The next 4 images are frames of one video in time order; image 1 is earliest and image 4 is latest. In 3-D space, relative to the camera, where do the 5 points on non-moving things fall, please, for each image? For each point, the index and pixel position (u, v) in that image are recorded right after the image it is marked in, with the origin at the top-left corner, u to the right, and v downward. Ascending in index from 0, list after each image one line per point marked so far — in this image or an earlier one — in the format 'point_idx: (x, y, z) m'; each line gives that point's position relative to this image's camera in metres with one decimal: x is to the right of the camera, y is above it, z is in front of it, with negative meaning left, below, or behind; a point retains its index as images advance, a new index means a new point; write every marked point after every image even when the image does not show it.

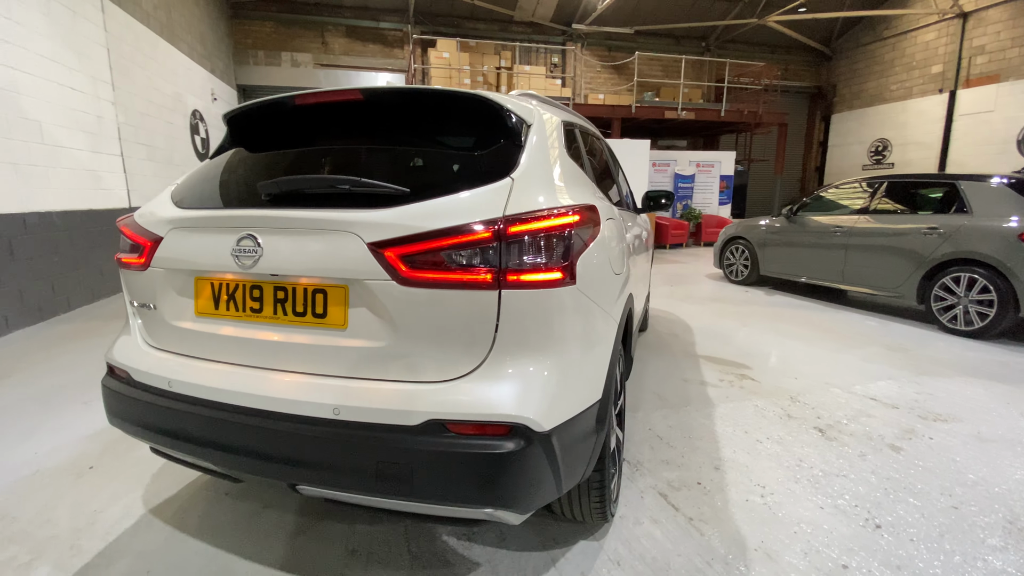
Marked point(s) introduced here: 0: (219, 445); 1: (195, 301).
0: (-0.8, -0.5, +1.4) m
1: (-1.0, 0.0, +1.4) m
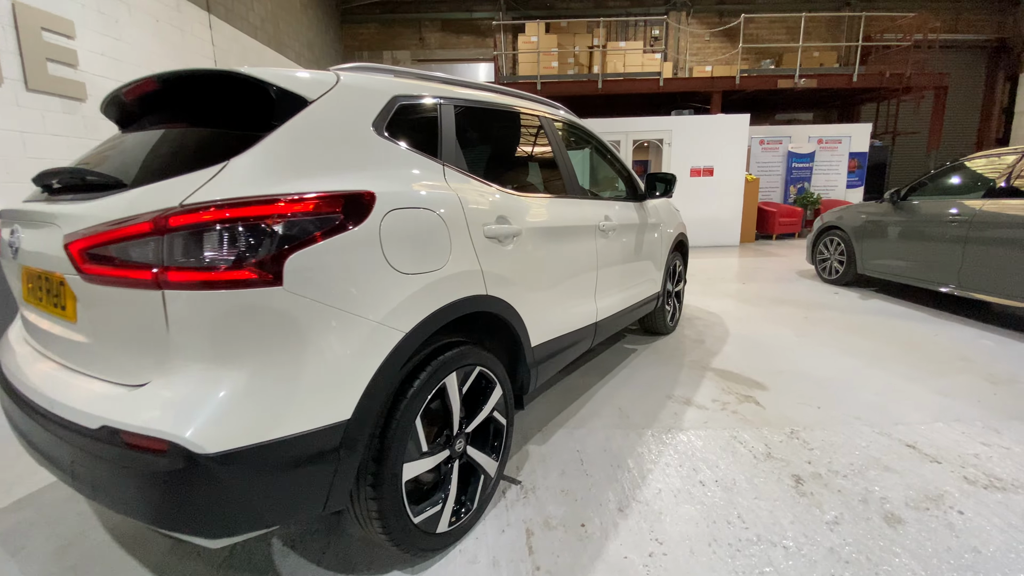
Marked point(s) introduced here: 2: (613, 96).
0: (-1.5, -0.4, +1.4) m
1: (-1.6, 0.0, +1.5) m
2: (+2.3, +4.4, +10.9) m
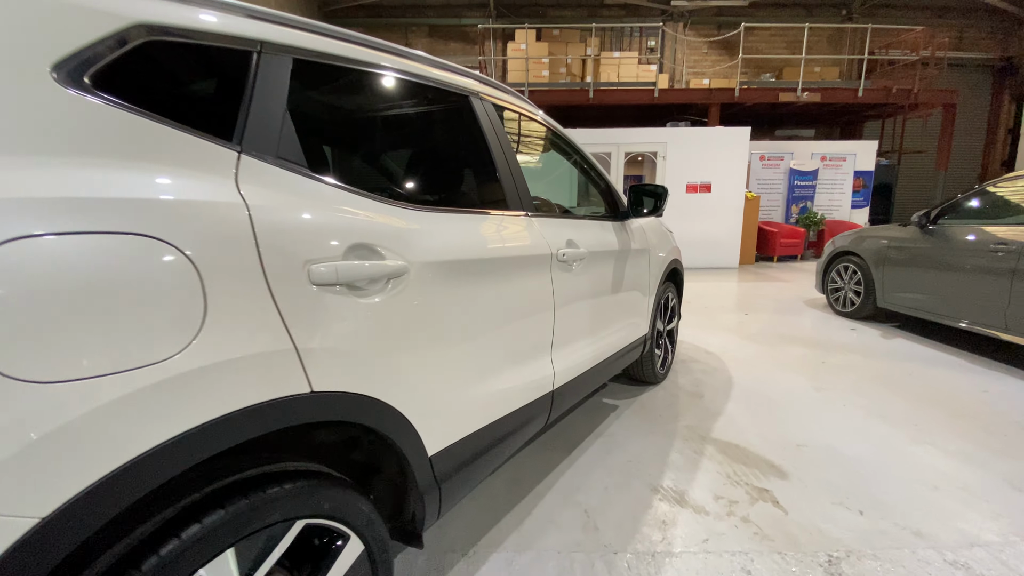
0: (-1.8, -0.6, +0.7) m
1: (-1.9, -0.1, +0.8) m
2: (+2.0, +4.0, +10.3) m
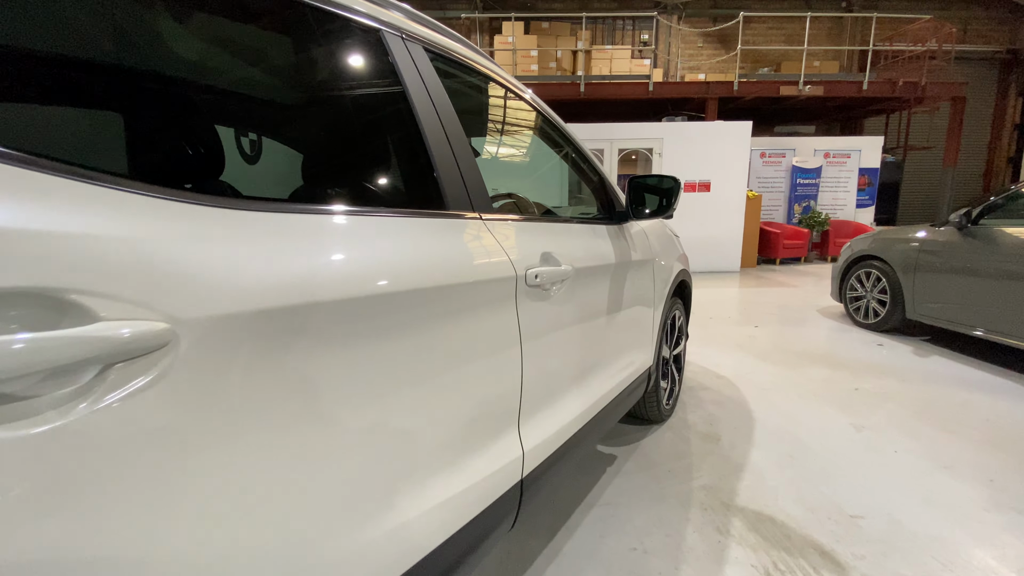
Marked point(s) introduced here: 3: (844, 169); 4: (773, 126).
0: (-1.9, -0.7, +0.1) m
1: (-2.0, -0.2, +0.2) m
2: (+1.8, +3.9, +9.8) m
3: (+6.2, +2.2, +8.9) m
4: (+6.4, +4.0, +11.7) m
